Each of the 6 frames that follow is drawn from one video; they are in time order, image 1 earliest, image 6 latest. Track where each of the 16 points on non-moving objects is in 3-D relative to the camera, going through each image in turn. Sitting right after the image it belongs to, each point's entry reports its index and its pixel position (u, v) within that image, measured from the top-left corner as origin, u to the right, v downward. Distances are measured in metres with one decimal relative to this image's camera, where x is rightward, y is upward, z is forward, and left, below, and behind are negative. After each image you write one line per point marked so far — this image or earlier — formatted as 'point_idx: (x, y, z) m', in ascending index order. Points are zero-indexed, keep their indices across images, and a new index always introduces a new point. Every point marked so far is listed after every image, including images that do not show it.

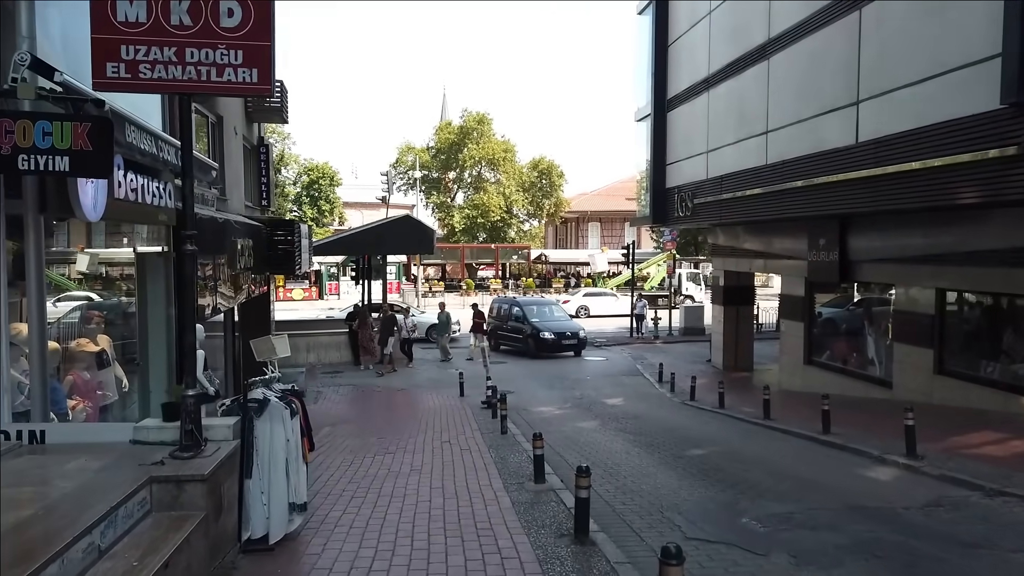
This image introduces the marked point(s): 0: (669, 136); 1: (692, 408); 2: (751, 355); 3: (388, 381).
0: (+4.1, +3.9, +19.3) m
1: (+3.3, -2.2, +13.6) m
2: (+6.2, -1.8, +19.4) m
3: (-3.0, -2.2, +18.3) m
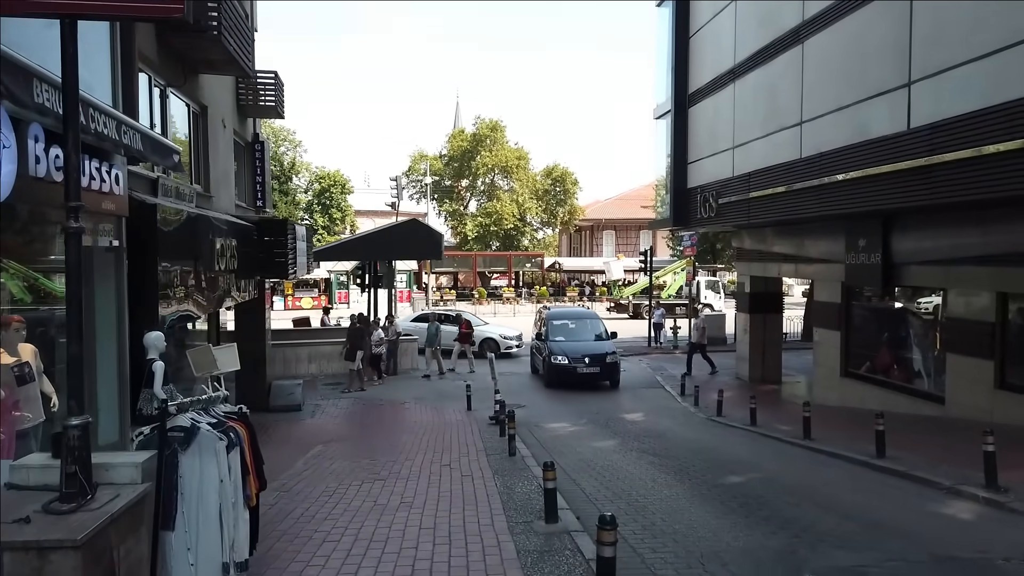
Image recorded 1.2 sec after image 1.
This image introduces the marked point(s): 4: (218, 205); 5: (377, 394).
0: (+4.3, +3.7, +18.1) m
1: (+3.4, -2.3, +12.3) m
2: (+6.5, -1.9, +18.2) m
3: (-2.7, -2.4, +17.2) m
4: (-4.6, +1.3, +11.8) m
5: (-3.0, -2.4, +17.2) m
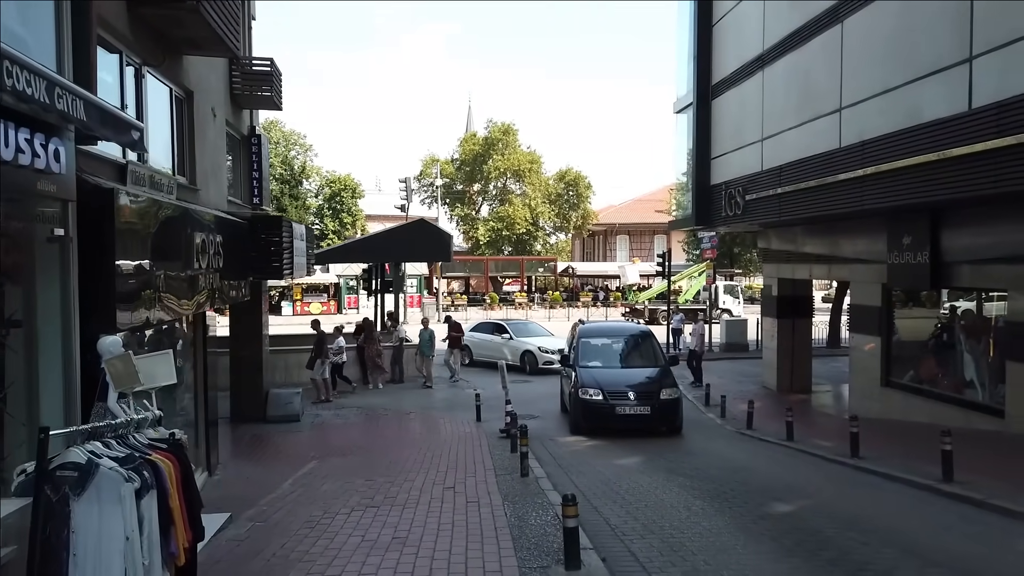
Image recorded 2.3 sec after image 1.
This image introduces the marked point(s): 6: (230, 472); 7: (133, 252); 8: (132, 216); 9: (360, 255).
0: (+4.6, +3.7, +17.1) m
1: (+3.6, -2.3, +11.3) m
2: (+6.7, -2.0, +17.0) m
3: (-2.4, -2.5, +16.2) m
4: (-4.4, +1.3, +10.9) m
5: (-2.8, -2.5, +16.2) m
6: (-4.1, -2.7, +11.0) m
7: (-3.3, +0.3, +6.6) m
8: (-3.3, +0.6, +6.5) m
9: (-4.1, +0.8, +19.2) m
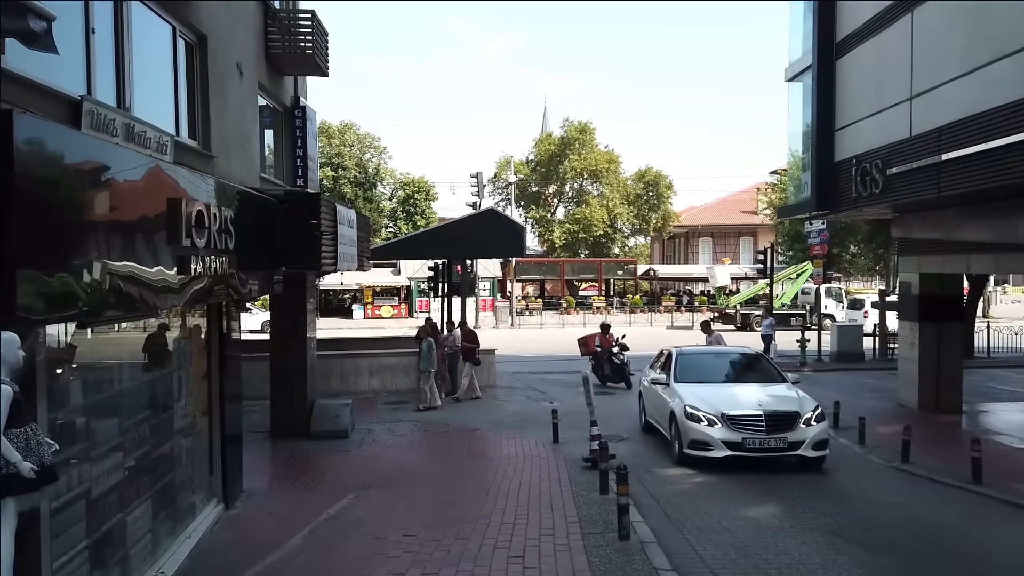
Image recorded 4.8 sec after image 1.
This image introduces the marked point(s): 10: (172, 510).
0: (+6.2, +3.7, +14.2) m
1: (+4.6, -2.2, +8.5) m
2: (+8.3, -1.9, +13.9) m
3: (-0.9, -2.4, +14.0) m
4: (-3.4, +1.4, +9.0) m
5: (-1.2, -2.4, +14.1) m
6: (-3.1, -2.6, +9.0) m
7: (-2.7, +0.4, +4.6) m
8: (-2.7, +0.8, +4.5) m
9: (-2.2, +0.8, +17.2) m
10: (-3.3, -2.1, +7.2) m
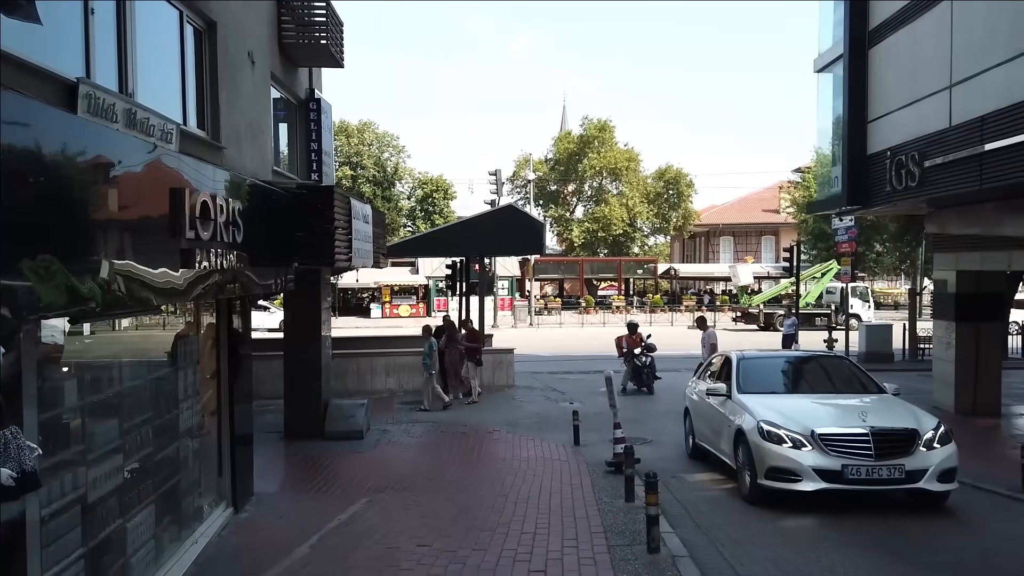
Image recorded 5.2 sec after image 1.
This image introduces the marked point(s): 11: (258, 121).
0: (+6.6, +3.7, +13.7) m
1: (+4.8, -2.1, +8.0) m
2: (+8.7, -1.9, +13.4) m
3: (-0.5, -2.3, +13.7) m
4: (-3.2, +1.5, +8.7) m
5: (-0.9, -2.4, +13.7) m
6: (-2.8, -2.5, +8.7) m
7: (-2.6, +0.5, +4.3) m
8: (-2.6, +0.8, +4.2) m
9: (-1.8, +0.9, +16.9) m
10: (-3.1, -2.1, +6.9) m
11: (-3.2, +2.1, +9.5) m
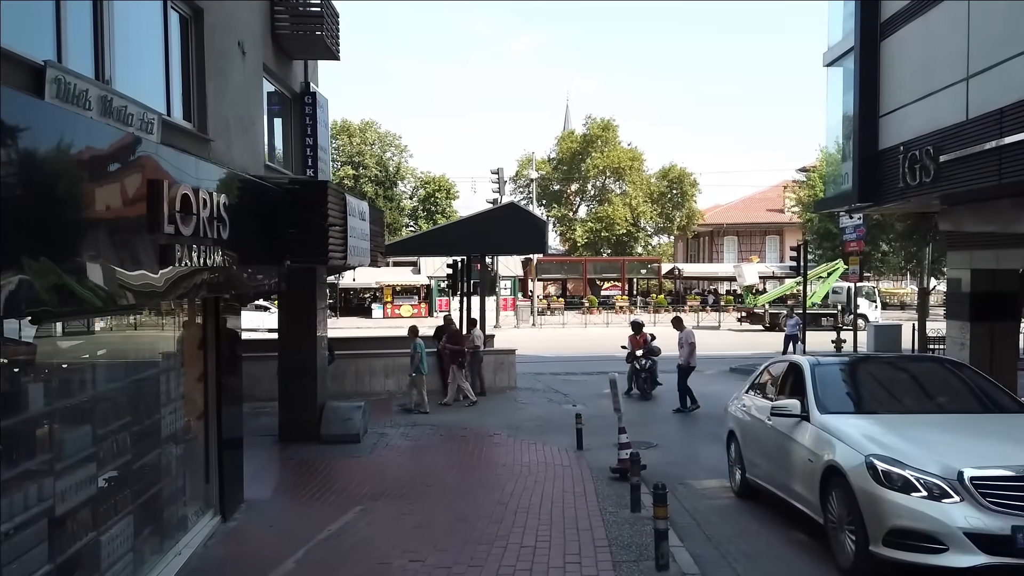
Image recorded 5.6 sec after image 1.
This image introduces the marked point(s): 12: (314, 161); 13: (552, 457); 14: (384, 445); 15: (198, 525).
0: (+6.6, +3.8, +13.3) m
1: (+4.8, -2.1, +7.7) m
2: (+8.7, -1.9, +13.0) m
3: (-0.5, -2.3, +13.3) m
4: (-3.2, +1.5, +8.3) m
5: (-0.8, -2.3, +13.4) m
6: (-2.8, -2.5, +8.4) m
7: (-2.6, +0.5, +4.0) m
8: (-2.6, +0.8, +3.9) m
9: (-1.7, +0.9, +16.6) m
10: (-3.1, -2.1, +6.5) m
11: (-3.2, +2.1, +9.2) m
12: (-3.2, +2.0, +11.9) m
13: (+0.5, -2.3, +10.2) m
14: (-2.0, -2.4, +11.5) m
15: (-3.1, -2.4, +7.5) m
